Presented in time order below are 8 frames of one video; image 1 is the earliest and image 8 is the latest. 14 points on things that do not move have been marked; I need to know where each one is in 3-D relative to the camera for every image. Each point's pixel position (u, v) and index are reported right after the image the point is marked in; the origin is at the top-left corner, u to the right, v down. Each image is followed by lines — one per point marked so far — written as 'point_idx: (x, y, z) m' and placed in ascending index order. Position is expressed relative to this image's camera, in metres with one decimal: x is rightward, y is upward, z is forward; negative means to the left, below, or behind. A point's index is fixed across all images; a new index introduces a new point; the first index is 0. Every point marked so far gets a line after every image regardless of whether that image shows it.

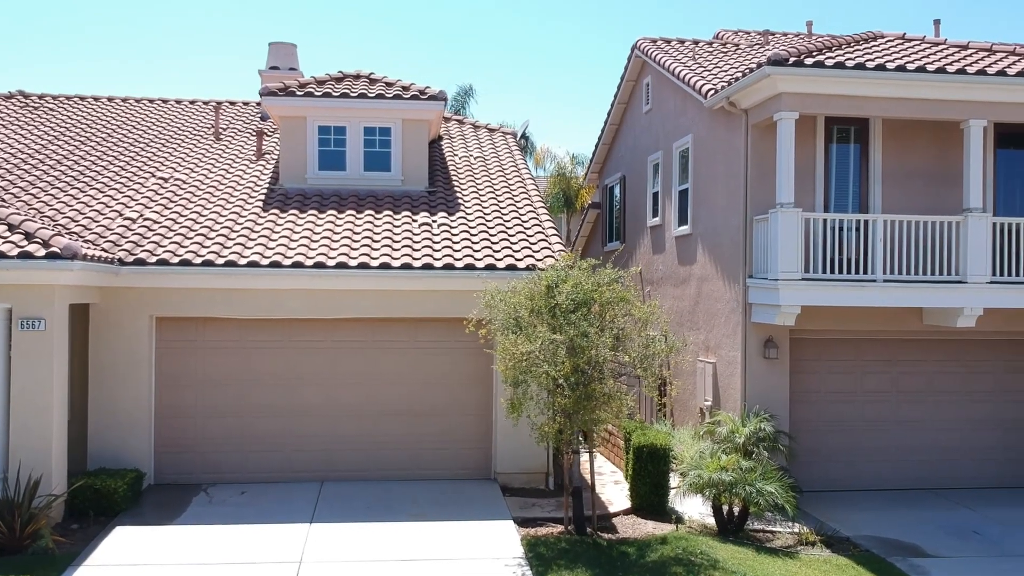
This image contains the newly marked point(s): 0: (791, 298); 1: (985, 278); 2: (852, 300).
0: (+3.3, -0.1, +11.9) m
1: (+5.8, +0.1, +12.2) m
2: (+4.1, -0.1, +12.0) m
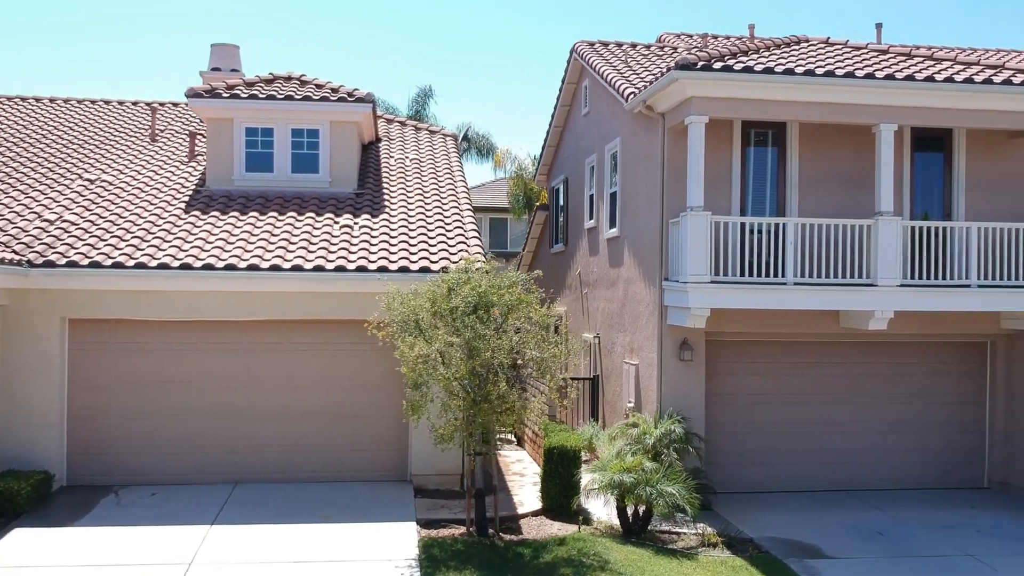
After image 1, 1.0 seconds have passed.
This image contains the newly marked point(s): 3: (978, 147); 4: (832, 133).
0: (+2.3, -0.2, +12.0) m
1: (+4.7, +0.1, +12.3) m
2: (+3.0, -0.2, +12.1) m
3: (+6.4, +1.9, +13.6) m
4: (+4.2, +2.1, +13.3) m
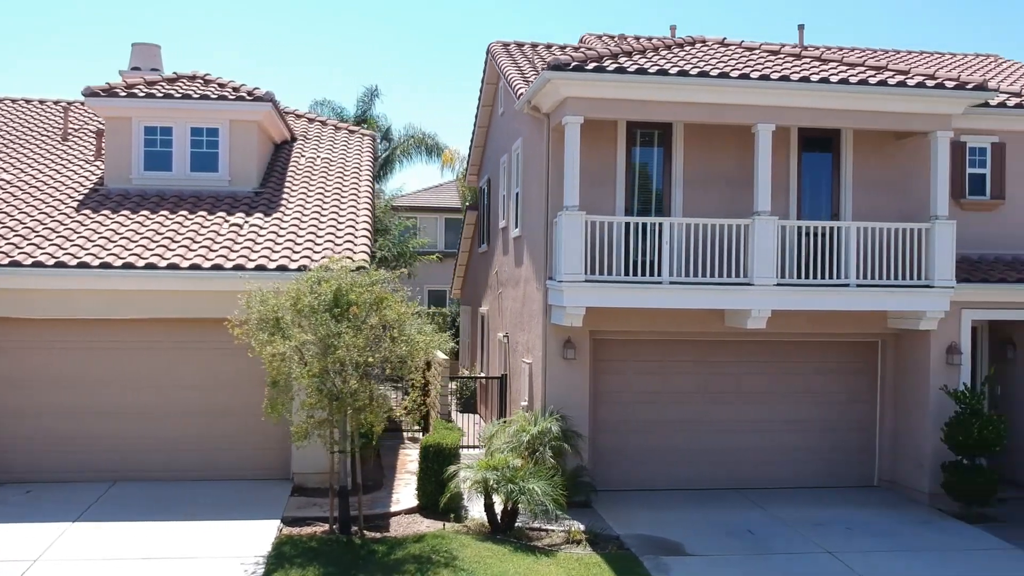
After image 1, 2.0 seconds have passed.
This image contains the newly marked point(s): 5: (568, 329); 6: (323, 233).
0: (+0.8, -0.1, +12.0) m
1: (+3.2, +0.1, +12.4) m
2: (+1.5, -0.2, +12.2) m
3: (+4.8, +1.9, +13.7) m
4: (+2.7, +2.1, +13.4) m
5: (+0.8, -0.5, +13.0) m
6: (-2.6, +0.8, +13.7) m
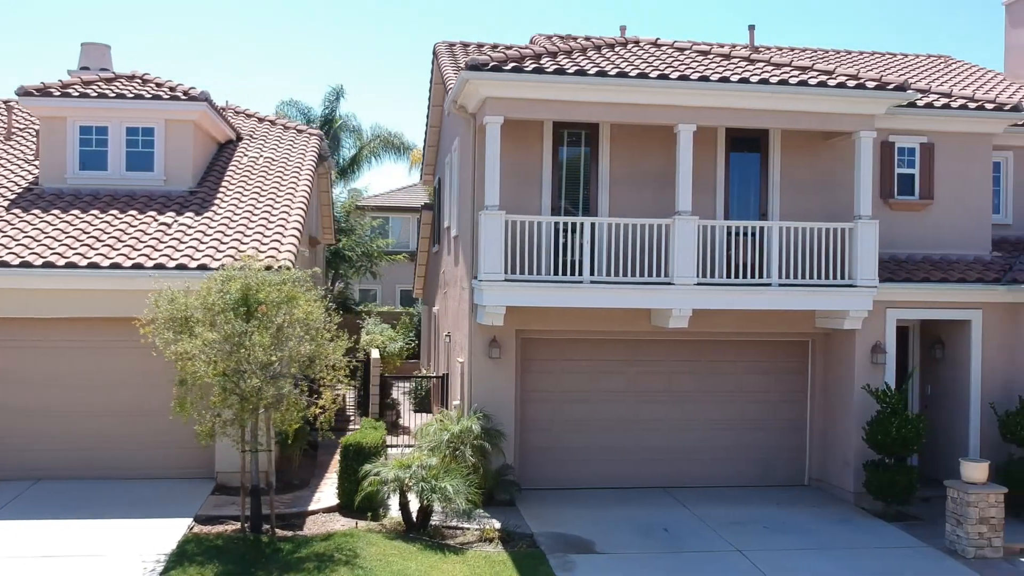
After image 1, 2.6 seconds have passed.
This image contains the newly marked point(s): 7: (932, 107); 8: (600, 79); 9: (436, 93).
0: (-0.2, -0.1, +12.1) m
1: (+2.2, +0.1, +12.4) m
2: (+0.6, -0.2, +12.2) m
3: (+3.9, +1.9, +13.7) m
4: (+1.8, +2.1, +13.4) m
5: (-0.2, -0.5, +13.0) m
6: (-3.6, +0.8, +13.8) m
7: (+5.8, +2.5, +13.7) m
8: (+1.1, +2.5, +12.0) m
9: (-1.5, +3.8, +19.4) m
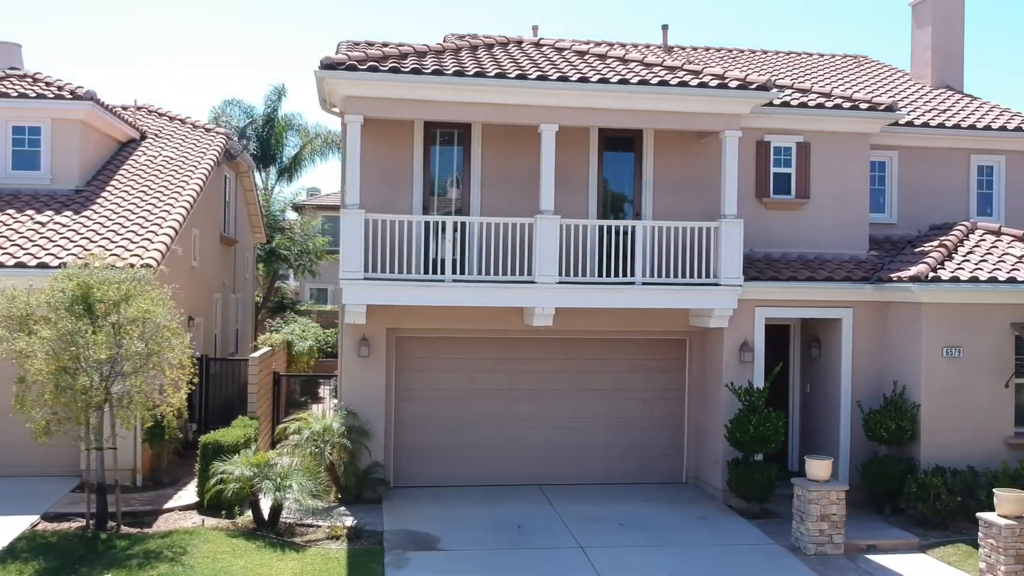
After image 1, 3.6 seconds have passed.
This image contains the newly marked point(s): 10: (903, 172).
0: (-1.9, -0.1, +12.1) m
1: (+0.5, +0.1, +12.5) m
2: (-1.2, -0.1, +12.3) m
3: (+2.1, +1.9, +13.8) m
4: (0.0, +2.1, +13.5) m
5: (-1.9, -0.5, +13.1) m
6: (-5.3, +0.8, +13.8) m
7: (+4.0, +2.5, +13.7) m
8: (-0.7, +2.5, +12.1) m
9: (-3.2, +3.8, +19.4) m
10: (+6.0, +1.8, +15.2) m
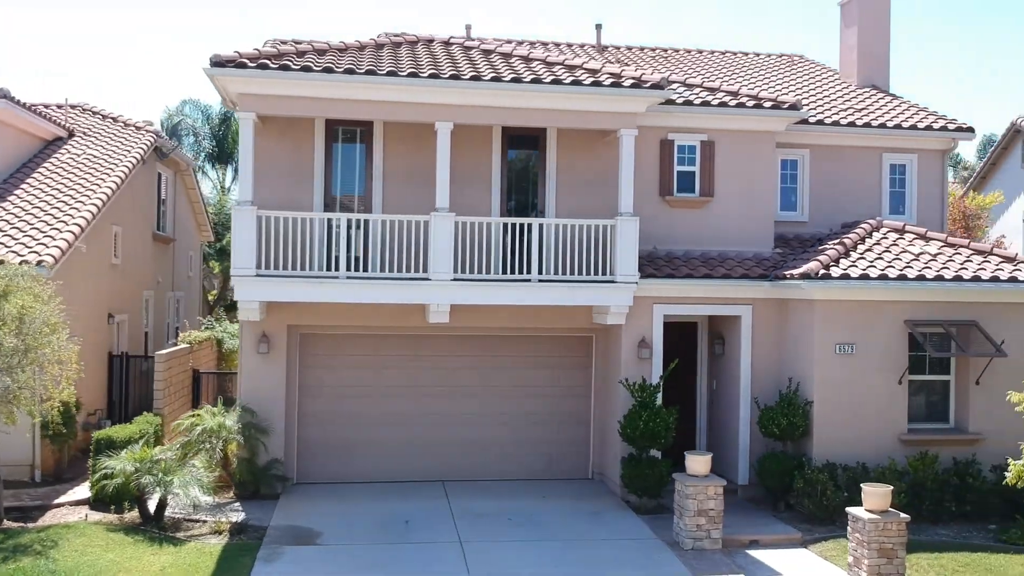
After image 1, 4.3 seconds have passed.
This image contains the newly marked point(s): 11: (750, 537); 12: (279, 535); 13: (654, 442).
0: (-3.3, -0.1, +12.2) m
1: (-0.8, +0.2, +12.5) m
2: (-2.5, -0.1, +12.3) m
3: (+0.8, +2.0, +13.9) m
4: (-1.3, +2.1, +13.6) m
5: (-3.3, -0.5, +13.2) m
6: (-6.6, +0.8, +13.9) m
7: (+2.7, +2.5, +13.8) m
8: (-2.0, +2.6, +12.2) m
9: (-4.6, +3.8, +19.5) m
10: (+4.6, +1.8, +15.3) m
11: (+2.8, -2.9, +11.6) m
12: (-2.6, -2.8, +11.2) m
13: (+1.8, -1.9, +12.5) m
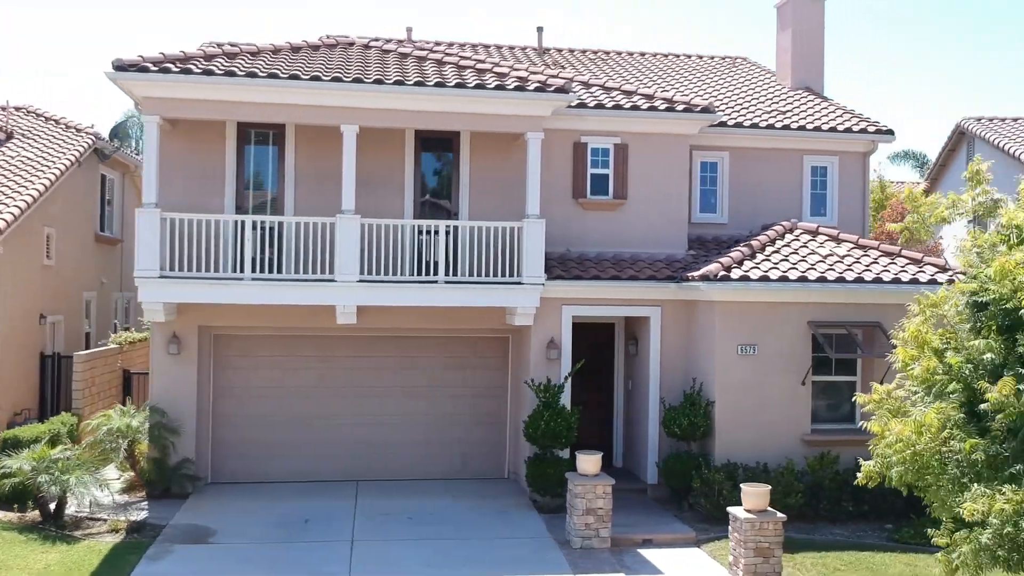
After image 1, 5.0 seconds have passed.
0: (-4.5, -0.1, +12.3) m
1: (-2.0, +0.1, +12.7) m
2: (-3.7, -0.1, +12.5) m
3: (-0.4, +2.0, +14.0) m
4: (-2.5, +2.1, +13.7) m
5: (-4.5, -0.5, +13.3) m
6: (-7.8, +0.8, +14.0) m
7: (+1.5, +2.5, +13.9) m
8: (-3.2, +2.5, +12.3) m
9: (-5.8, +3.8, +19.6) m
10: (+3.4, +1.8, +15.5) m
11: (+1.5, -2.9, +11.7) m
12: (-3.8, -2.8, +11.3) m
13: (+0.5, -1.9, +12.6) m
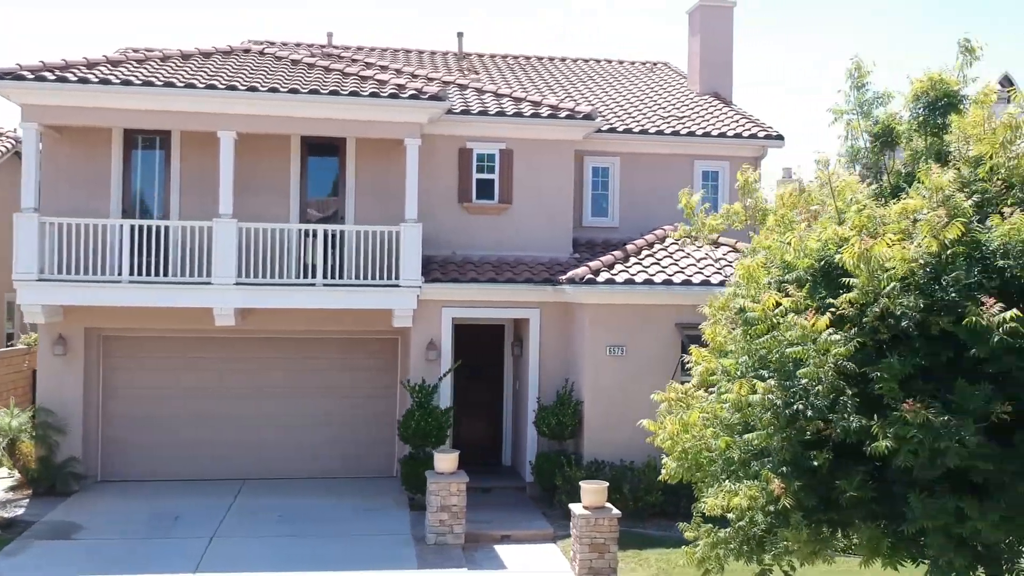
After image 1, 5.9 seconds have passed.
0: (-6.1, -0.1, +12.6) m
1: (-3.7, +0.1, +13.0) m
2: (-5.4, -0.1, +12.8) m
3: (-2.0, +1.9, +14.3) m
4: (-4.1, +2.1, +14.0) m
5: (-6.1, -0.5, +13.6) m
6: (-9.5, +0.8, +14.3) m
7: (-0.2, +2.5, +14.3) m
8: (-4.8, +2.5, +12.6) m
9: (-7.4, +3.8, +19.9) m
10: (+1.8, +1.7, +15.8) m
11: (-0.1, -2.9, +12.0) m
12: (-5.5, -2.8, +11.6) m
13: (-1.1, -2.0, +12.9) m
